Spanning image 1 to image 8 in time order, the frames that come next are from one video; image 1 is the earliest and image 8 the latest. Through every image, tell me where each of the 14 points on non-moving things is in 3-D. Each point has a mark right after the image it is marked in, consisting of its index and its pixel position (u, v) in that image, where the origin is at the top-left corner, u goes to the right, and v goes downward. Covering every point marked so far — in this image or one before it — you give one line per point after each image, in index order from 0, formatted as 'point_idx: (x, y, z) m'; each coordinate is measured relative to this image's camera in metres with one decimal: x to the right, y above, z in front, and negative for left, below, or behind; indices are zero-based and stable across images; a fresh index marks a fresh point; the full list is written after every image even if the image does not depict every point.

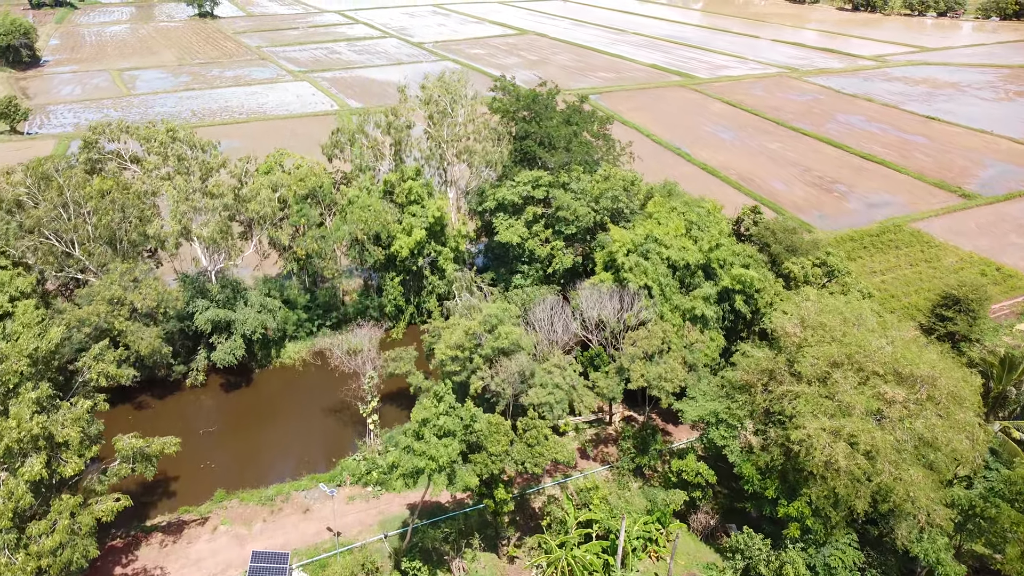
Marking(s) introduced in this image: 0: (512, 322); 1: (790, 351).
0: (0.0, -1.0, +19.7) m
1: (+6.5, -1.5, +16.5) m
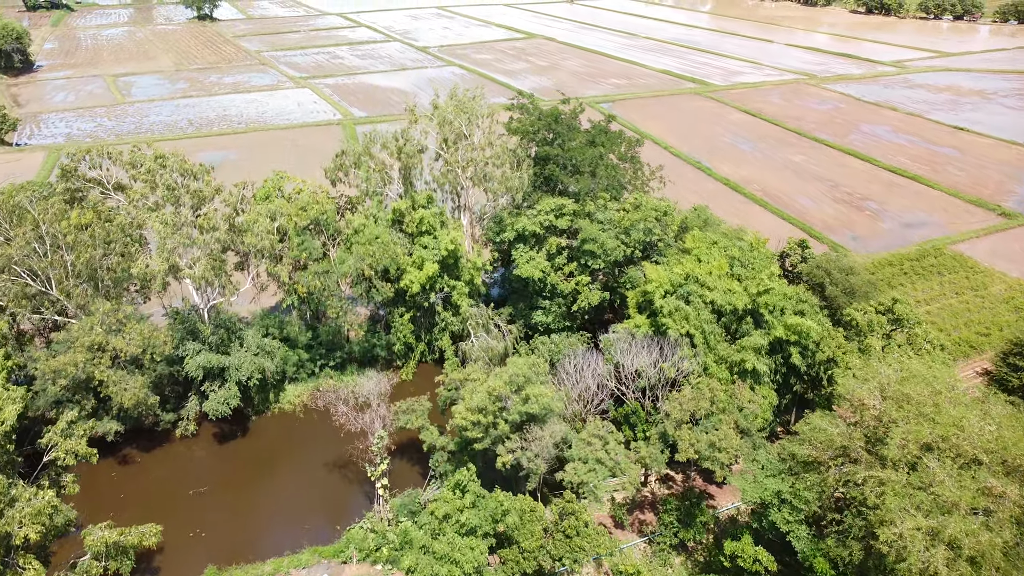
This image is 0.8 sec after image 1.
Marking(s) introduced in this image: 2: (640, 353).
0: (+0.7, -2.3, +17.5) m
1: (+7.2, -2.8, +14.3) m
2: (+3.5, -1.8, +19.1) m
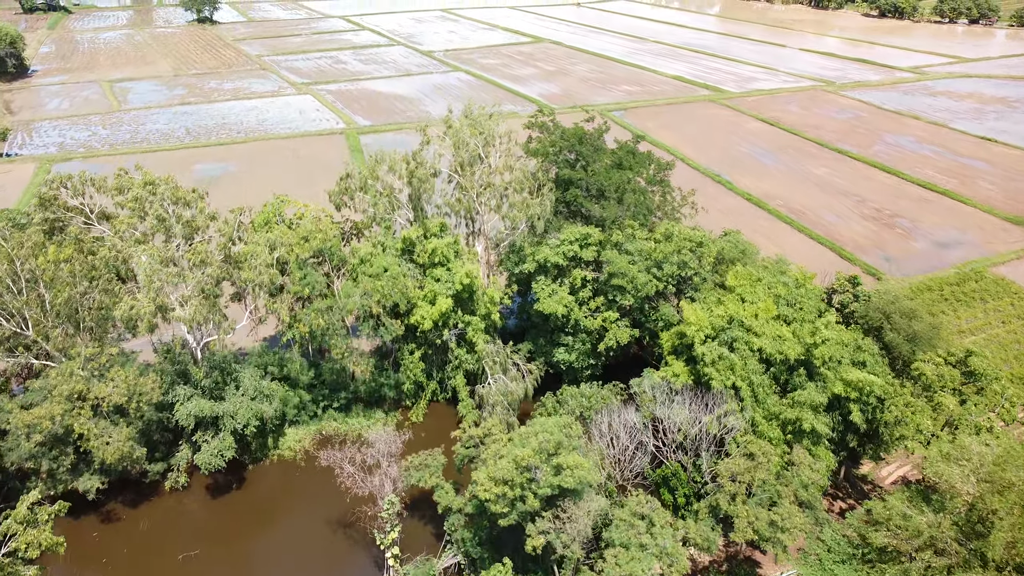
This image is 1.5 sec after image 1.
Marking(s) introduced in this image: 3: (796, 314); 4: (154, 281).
0: (+1.3, -3.4, +15.5) m
1: (+7.8, -4.0, +12.3) m
2: (+4.1, -2.9, +17.1) m
3: (+7.5, -0.7, +18.6) m
4: (-9.7, +0.2, +18.9) m
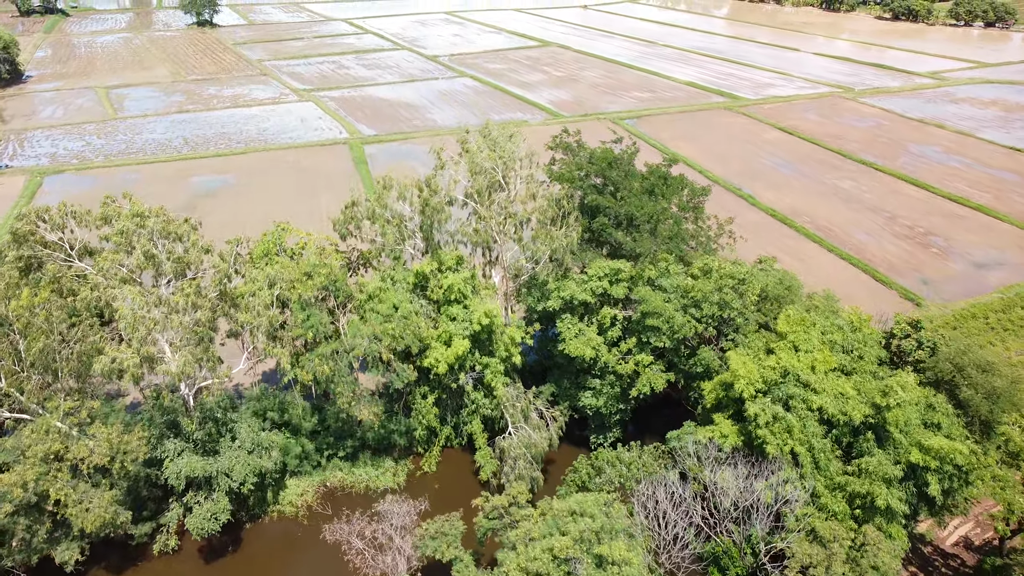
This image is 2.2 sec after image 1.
0: (+1.9, -4.5, +13.6) m
1: (+8.5, -5.1, +10.4) m
2: (+4.8, -4.1, +15.2) m
3: (+8.2, -1.9, +16.6) m
4: (-9.1, -1.0, +17.0) m
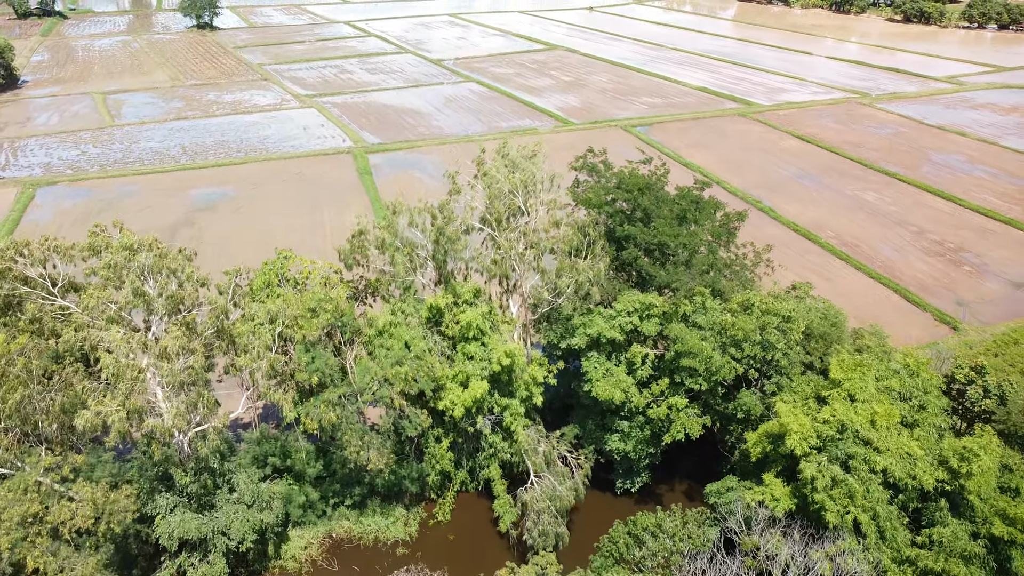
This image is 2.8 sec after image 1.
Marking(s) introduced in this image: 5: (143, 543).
0: (+2.5, -5.5, +12.0) m
1: (+9.0, -6.0, +8.8) m
2: (+5.3, -5.0, +13.6) m
3: (+8.7, -2.8, +15.0) m
4: (-8.5, -1.9, +15.5) m
5: (-9.0, -6.3, +17.1) m
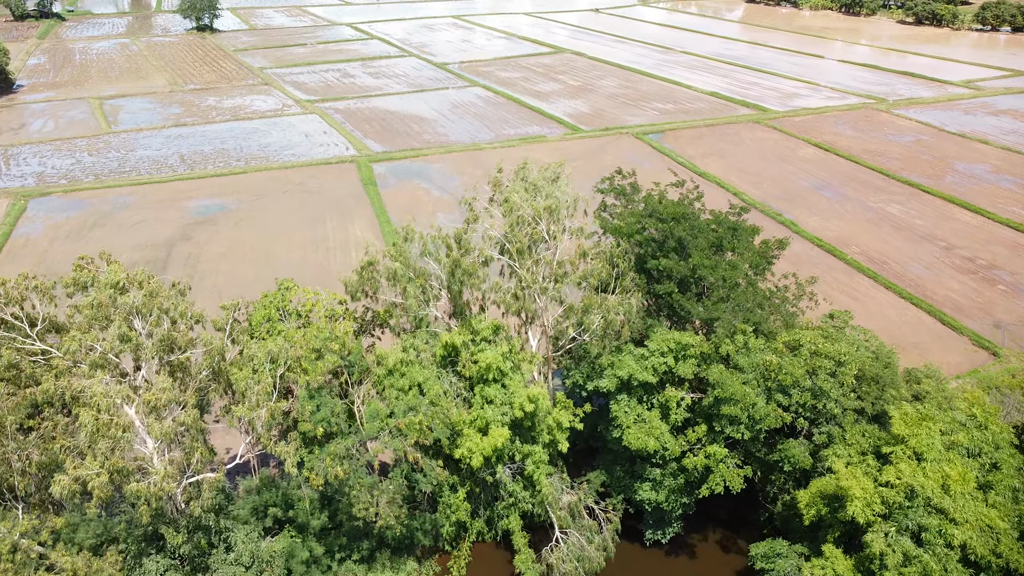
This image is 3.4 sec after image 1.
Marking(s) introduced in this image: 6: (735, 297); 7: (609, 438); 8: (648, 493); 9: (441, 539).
0: (+3.1, -6.4, +10.4) m
1: (+9.6, -7.0, +7.2) m
2: (+5.9, -5.9, +12.0) m
3: (+9.3, -3.7, +13.5) m
4: (-7.9, -2.8, +13.9) m
5: (-8.4, -7.1, +15.6) m
6: (+5.5, -0.2, +17.5) m
7: (+2.5, -3.9, +18.0) m
8: (+3.4, -5.1, +17.2) m
9: (-1.8, -6.6, +18.4) m
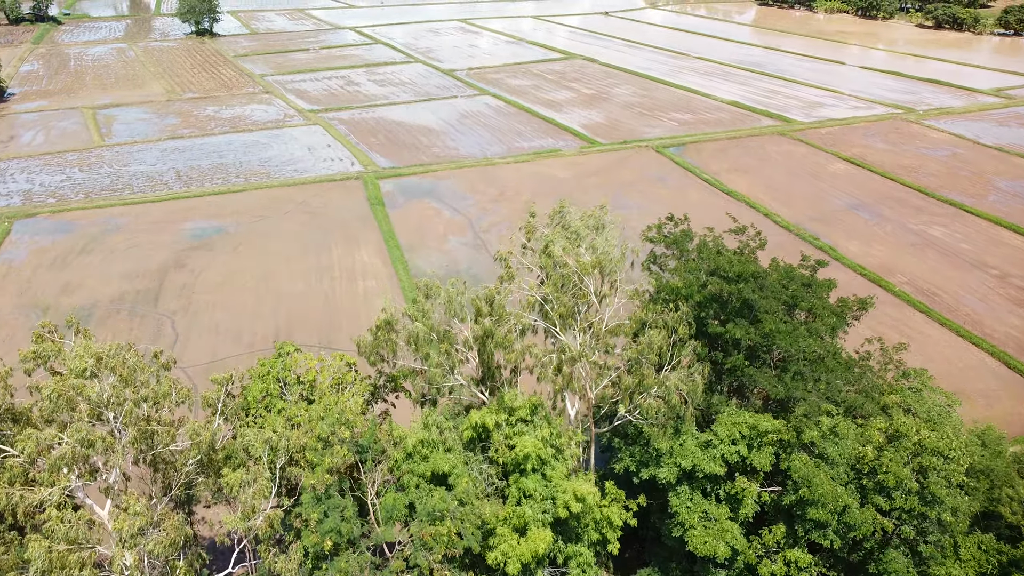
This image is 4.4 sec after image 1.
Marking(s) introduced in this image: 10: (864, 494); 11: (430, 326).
0: (+3.9, -7.9, +7.8) m
1: (+10.4, -8.5, +4.6) m
2: (+6.7, -7.4, +9.4) m
3: (+10.1, -5.2, +10.9) m
4: (-7.1, -4.3, +11.3) m
5: (-7.6, -8.6, +13.0) m
6: (+6.3, -1.7, +14.9) m
7: (+3.3, -5.4, +15.4) m
8: (+4.3, -6.6, +14.7) m
9: (-1.0, -8.1, +15.9) m
10: (+6.7, -3.9, +13.4) m
11: (-1.8, -0.9, +15.4) m
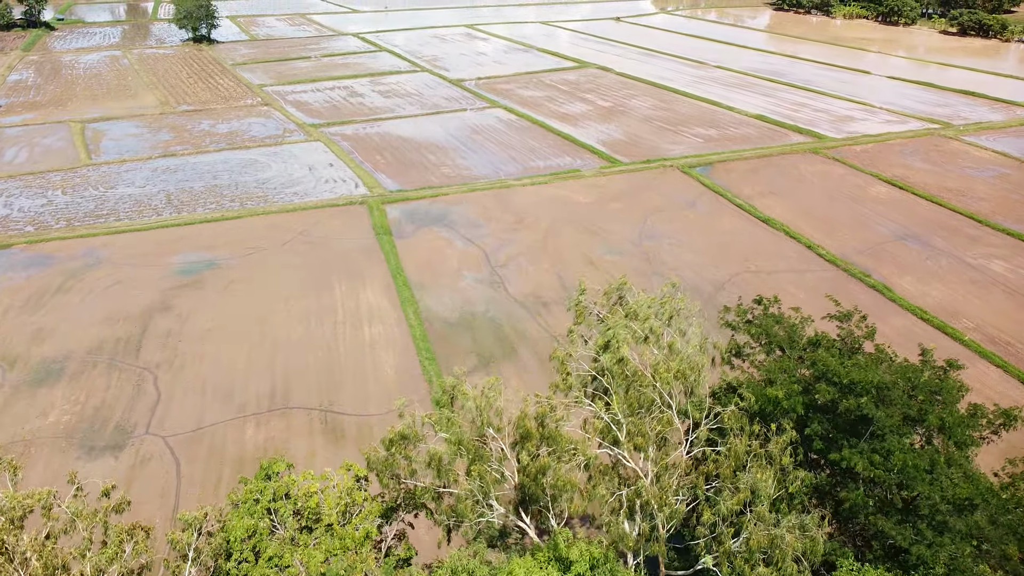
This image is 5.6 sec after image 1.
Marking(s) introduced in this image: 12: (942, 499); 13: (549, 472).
0: (+4.8, -9.8, +4.5) m
1: (+11.3, -10.4, +1.3) m
2: (+7.6, -9.4, +6.1) m
3: (+11.0, -7.1, +7.5) m
4: (-6.2, -6.2, +8.0) m
5: (-6.7, -10.5, +9.7) m
6: (+7.2, -3.7, +11.5) m
7: (+4.2, -7.3, +12.0) m
8: (+5.1, -8.5, +11.3) m
9: (-0.1, -10.0, +12.5) m
10: (+7.6, -5.8, +10.1) m
11: (-0.9, -2.8, +12.0) m
12: (+6.8, -3.3, +11.5) m
13: (+0.5, -2.8, +11.8) m
